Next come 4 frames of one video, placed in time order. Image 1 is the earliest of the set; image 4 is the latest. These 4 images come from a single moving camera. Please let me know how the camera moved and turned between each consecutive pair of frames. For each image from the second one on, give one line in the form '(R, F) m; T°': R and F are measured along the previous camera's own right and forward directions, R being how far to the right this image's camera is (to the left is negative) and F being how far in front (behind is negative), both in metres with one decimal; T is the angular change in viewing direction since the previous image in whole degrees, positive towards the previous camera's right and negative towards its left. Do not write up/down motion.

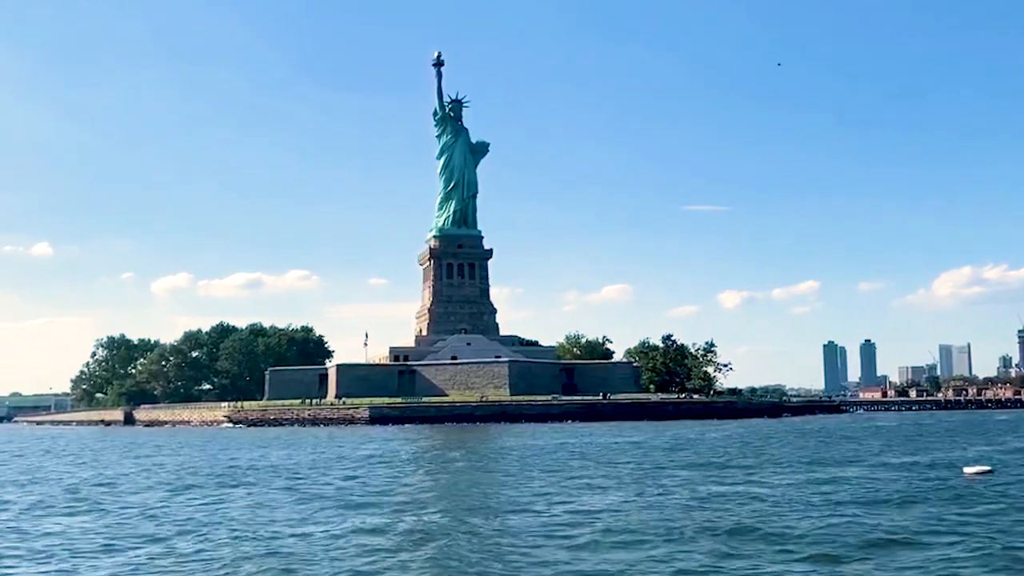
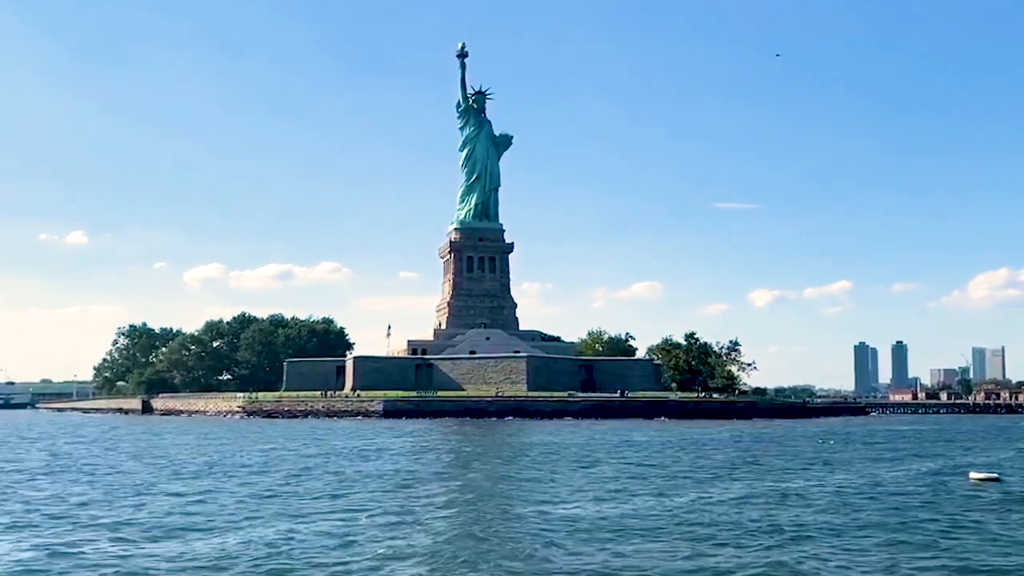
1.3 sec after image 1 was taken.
(+0.5, +0.5) m; -2°
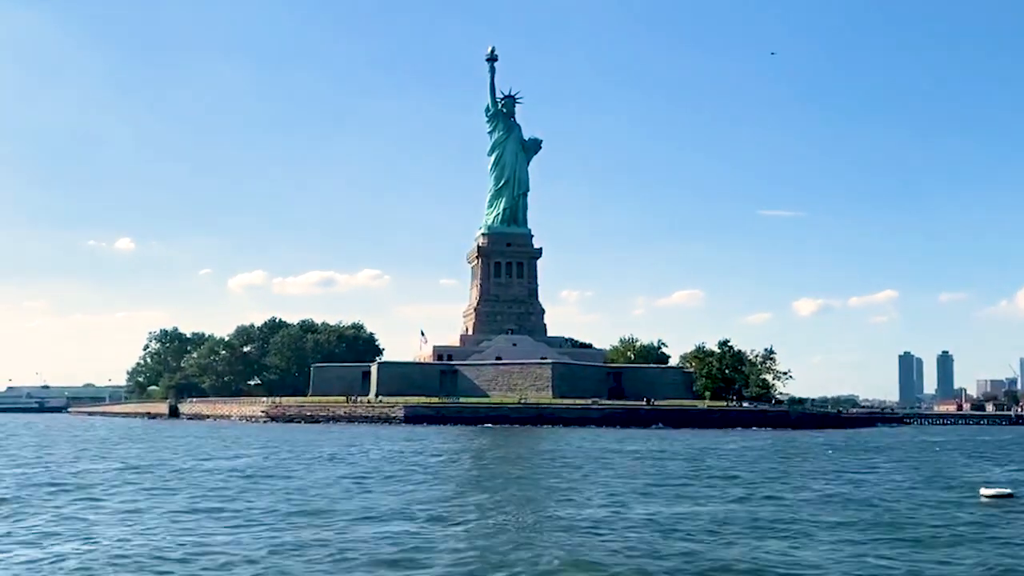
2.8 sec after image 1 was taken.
(+0.6, +0.6) m; -2°
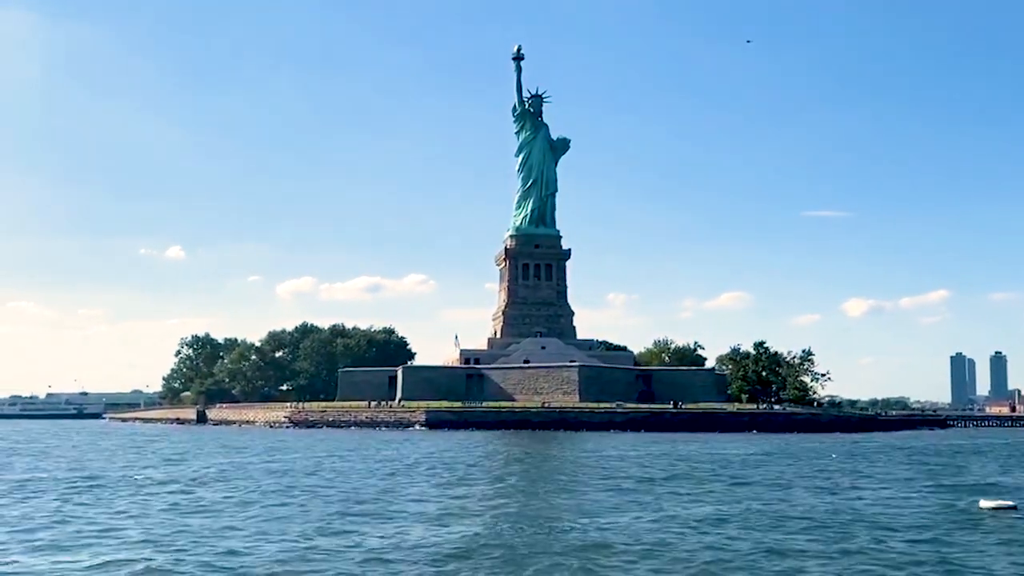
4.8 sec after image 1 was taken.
(+0.9, +0.8) m; -2°
